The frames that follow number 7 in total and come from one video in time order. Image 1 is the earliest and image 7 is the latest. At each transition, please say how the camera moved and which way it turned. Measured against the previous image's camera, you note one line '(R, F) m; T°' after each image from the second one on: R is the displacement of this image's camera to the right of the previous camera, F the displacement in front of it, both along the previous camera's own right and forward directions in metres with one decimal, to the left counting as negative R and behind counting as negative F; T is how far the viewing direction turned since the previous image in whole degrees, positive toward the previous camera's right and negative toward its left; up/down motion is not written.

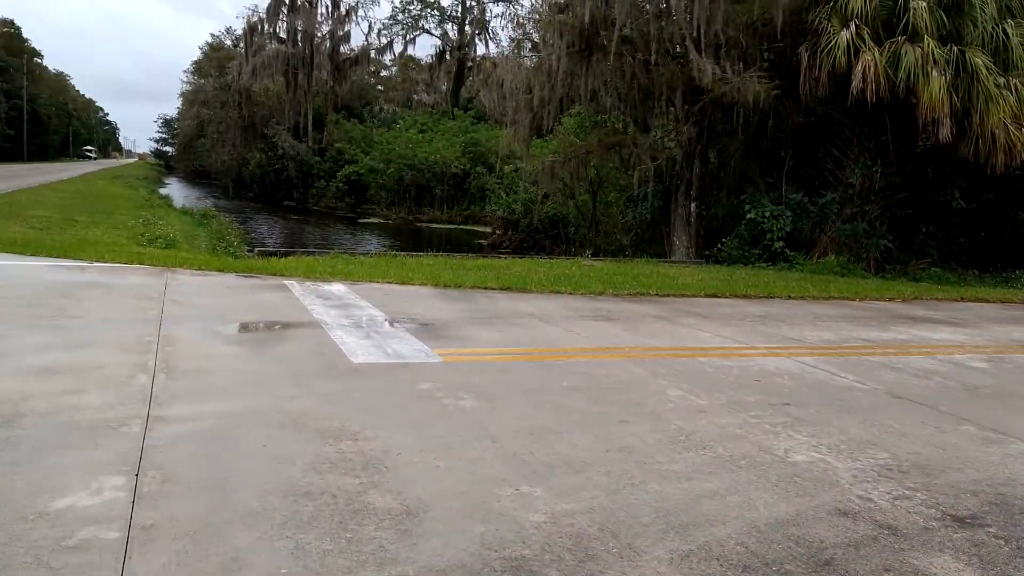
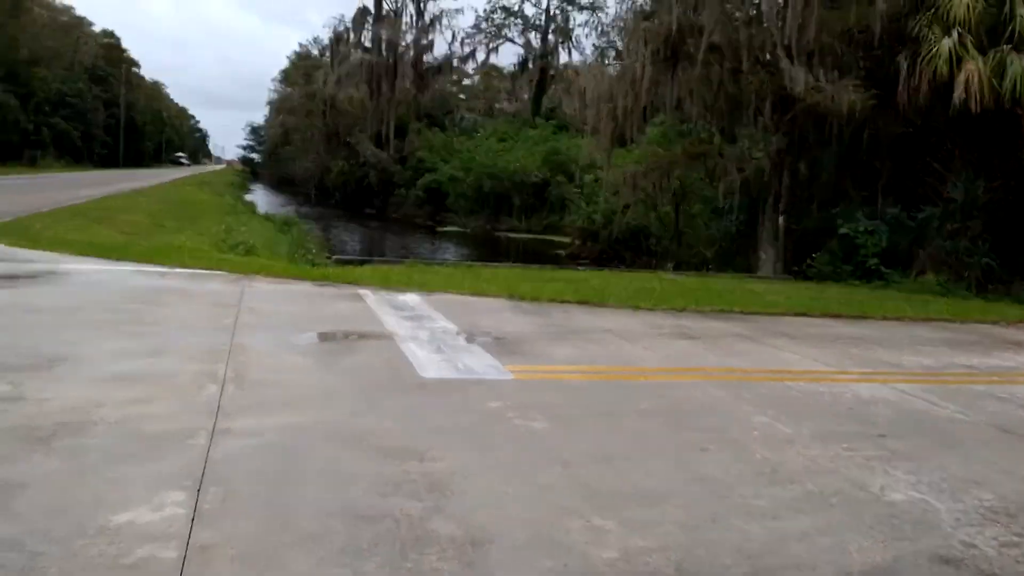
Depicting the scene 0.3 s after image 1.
(0.0, +0.2) m; -5°
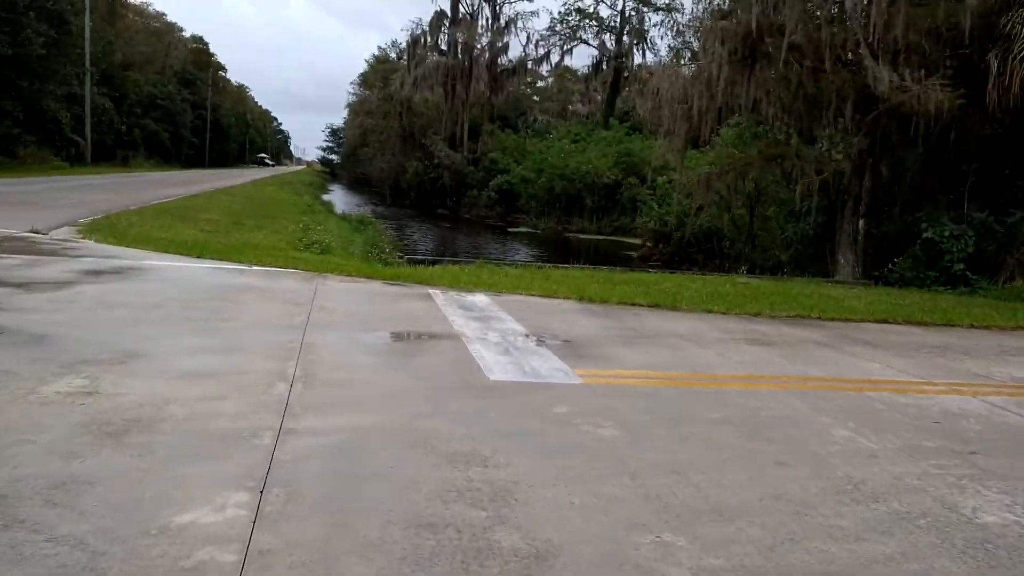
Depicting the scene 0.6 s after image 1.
(0.0, +0.1) m; -4°
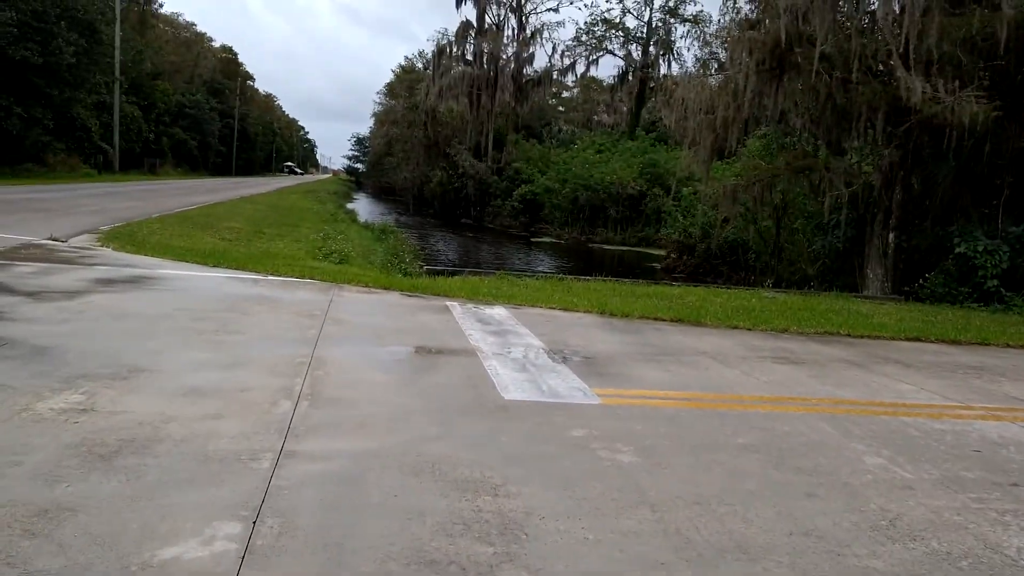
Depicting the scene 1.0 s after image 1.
(0.0, +0.2) m; -1°
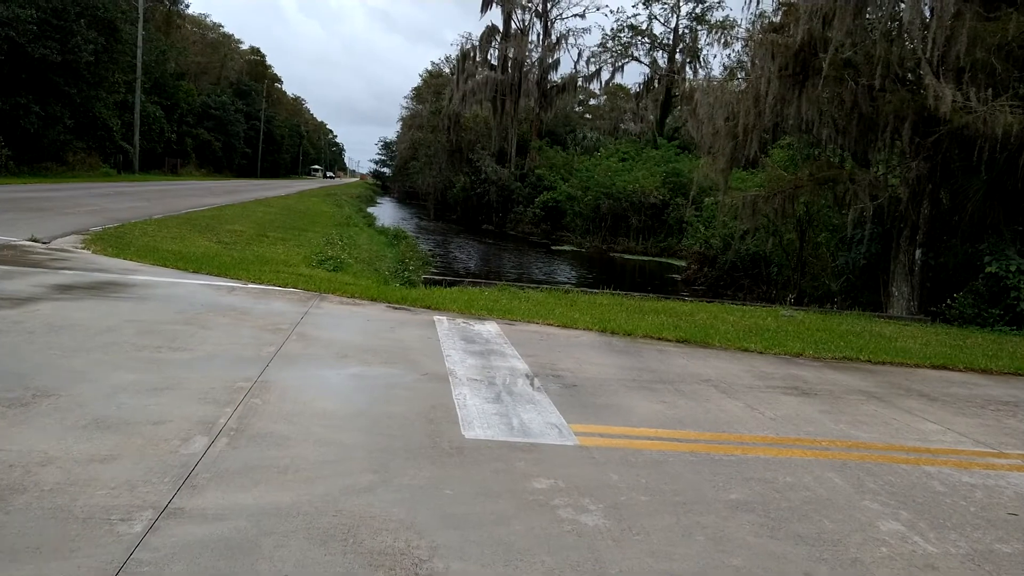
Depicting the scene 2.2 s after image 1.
(+0.3, +0.7) m; -2°
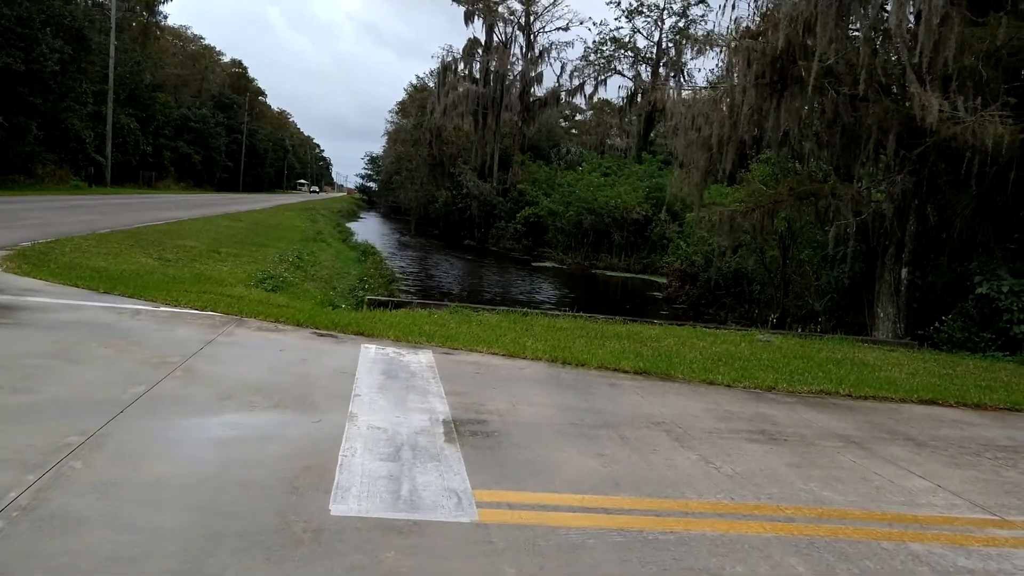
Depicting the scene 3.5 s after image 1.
(+0.4, +0.9) m; +1°
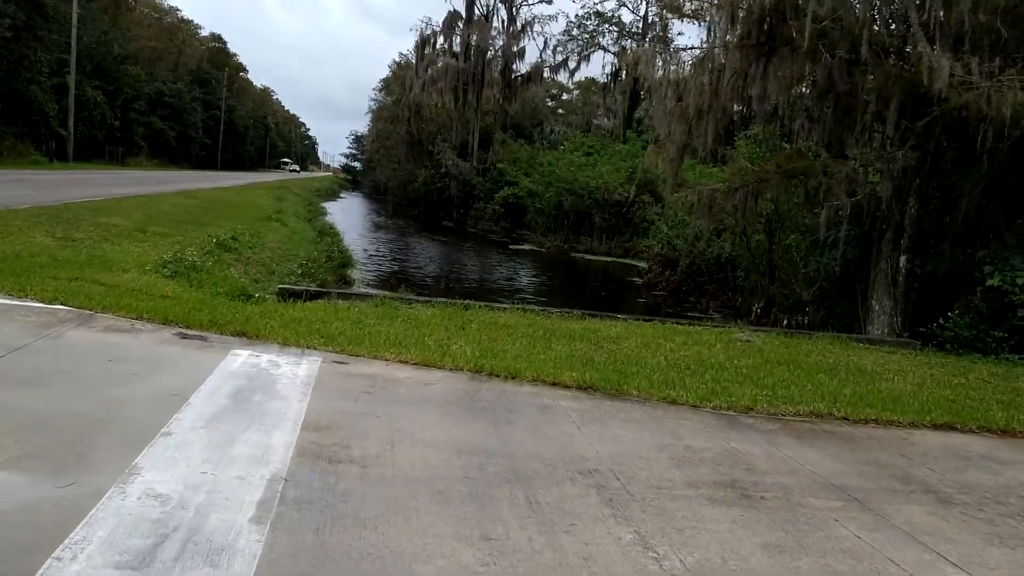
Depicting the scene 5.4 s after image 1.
(+0.5, +1.6) m; +1°
